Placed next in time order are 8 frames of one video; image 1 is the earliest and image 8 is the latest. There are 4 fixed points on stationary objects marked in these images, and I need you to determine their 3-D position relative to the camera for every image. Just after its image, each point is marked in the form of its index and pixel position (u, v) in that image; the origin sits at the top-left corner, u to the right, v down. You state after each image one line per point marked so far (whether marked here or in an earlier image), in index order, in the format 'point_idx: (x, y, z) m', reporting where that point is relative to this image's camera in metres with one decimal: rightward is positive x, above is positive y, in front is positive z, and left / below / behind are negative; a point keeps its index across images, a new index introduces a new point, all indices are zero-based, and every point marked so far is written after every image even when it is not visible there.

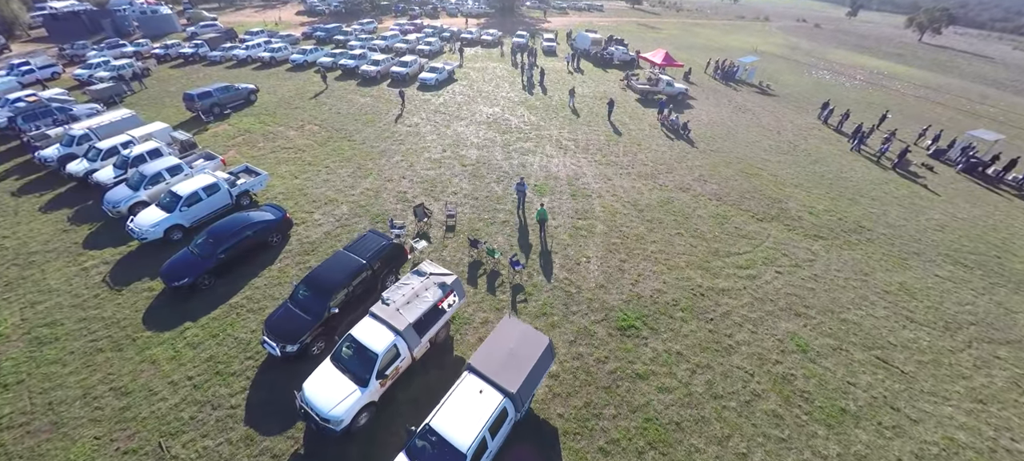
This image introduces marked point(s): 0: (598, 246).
0: (+3.8, -0.6, +16.5) m
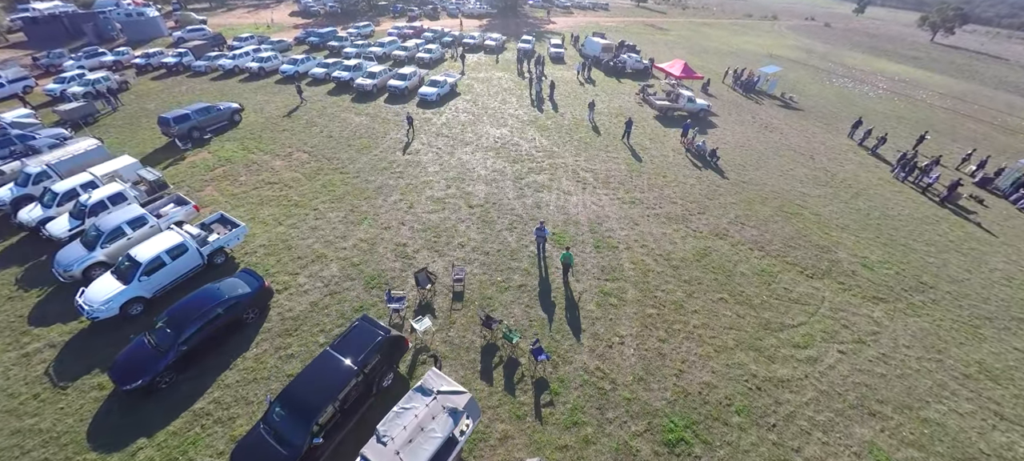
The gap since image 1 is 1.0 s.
0: (+4.5, -3.3, +14.2) m
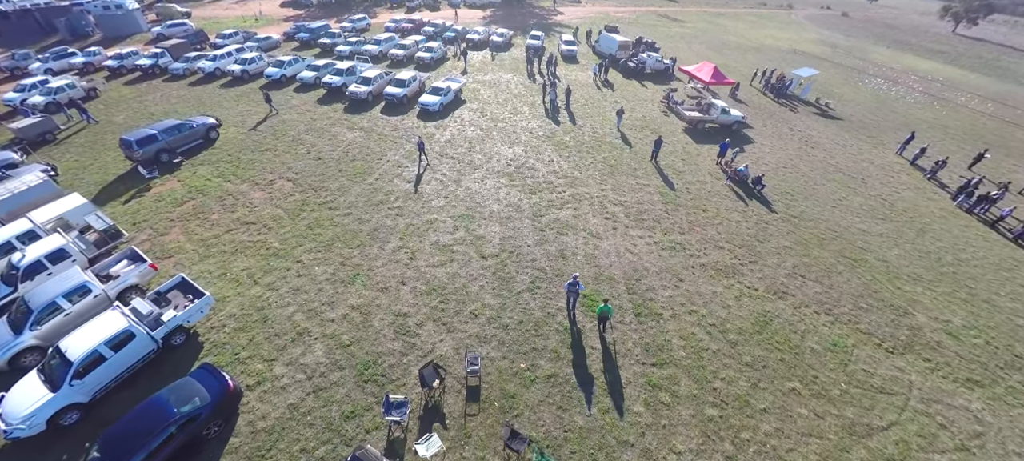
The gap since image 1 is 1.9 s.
0: (+5.3, -5.8, +11.4) m
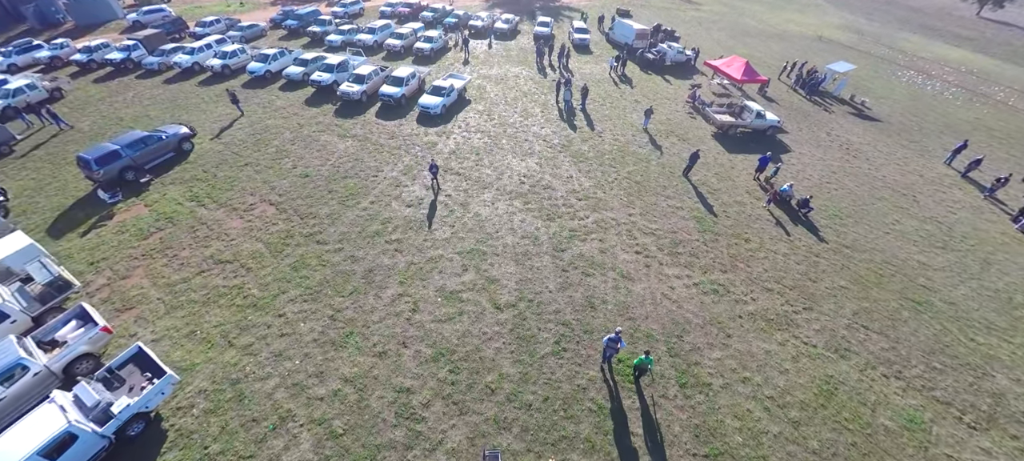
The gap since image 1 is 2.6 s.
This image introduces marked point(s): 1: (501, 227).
0: (+6.0, -7.8, +9.4) m
1: (-0.5, +0.1, +16.8) m
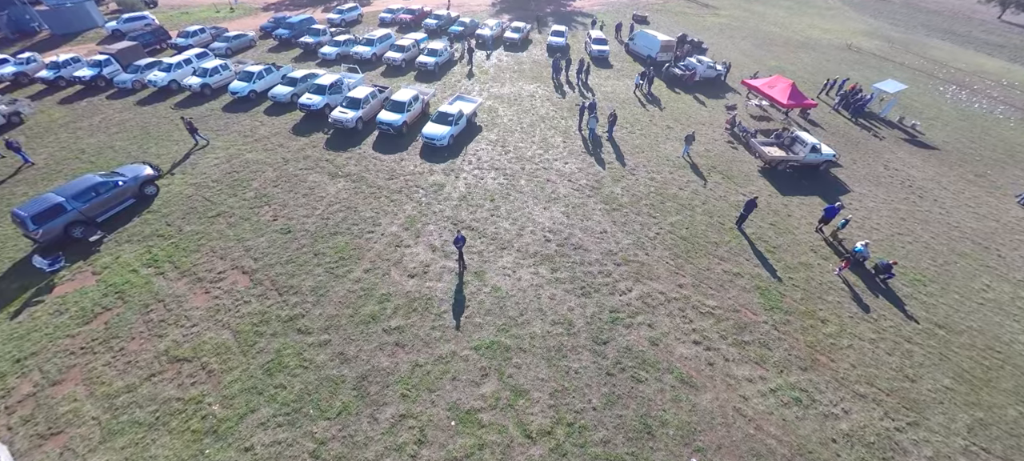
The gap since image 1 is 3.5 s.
0: (+7.0, -10.8, +6.4) m
1: (+0.5, -2.8, +13.7) m
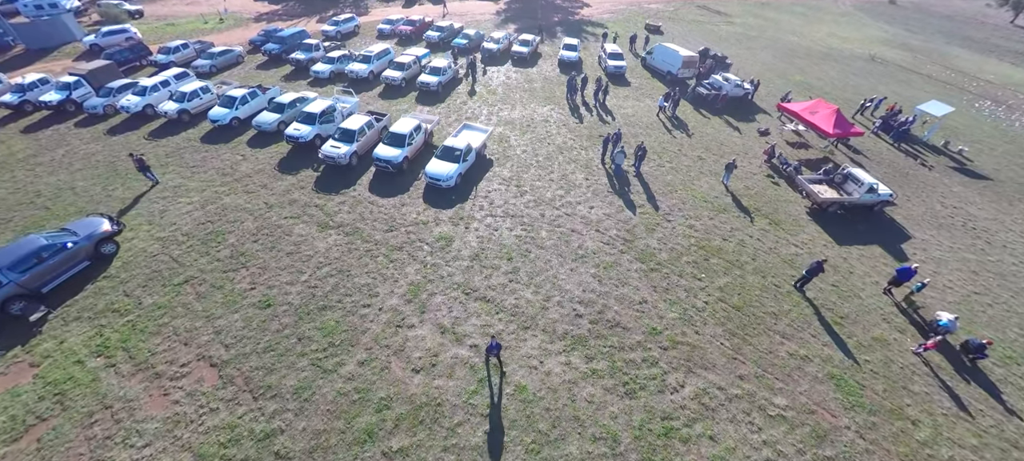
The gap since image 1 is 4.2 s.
0: (+7.8, -13.4, +3.9) m
1: (+1.3, -5.4, +11.2) m
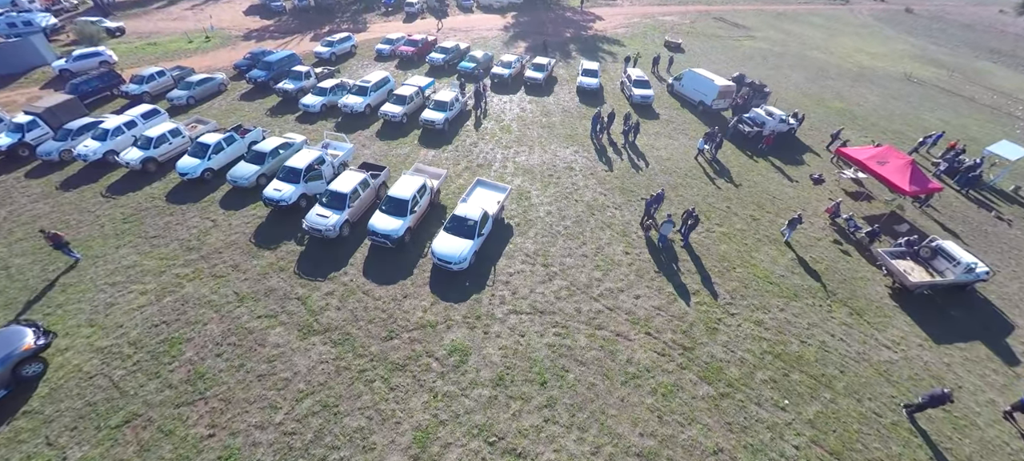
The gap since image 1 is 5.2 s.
0: (+8.9, -17.0, +0.8) m
1: (+2.4, -9.0, +8.0) m
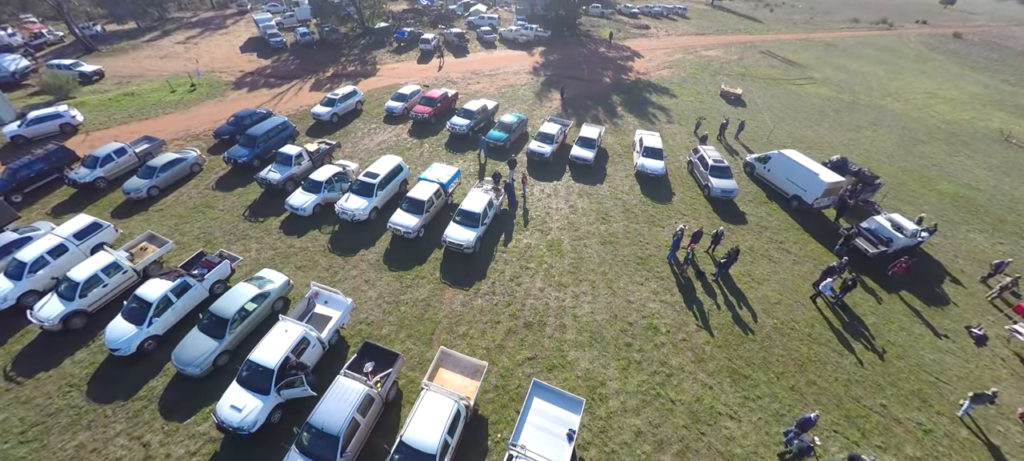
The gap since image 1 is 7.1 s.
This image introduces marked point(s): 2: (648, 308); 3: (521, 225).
0: (+10.5, -24.4, -5.0) m
1: (+4.3, -16.3, +2.3) m
2: (+5.7, -3.4, +16.5) m
3: (+0.7, -0.1, +19.8) m
